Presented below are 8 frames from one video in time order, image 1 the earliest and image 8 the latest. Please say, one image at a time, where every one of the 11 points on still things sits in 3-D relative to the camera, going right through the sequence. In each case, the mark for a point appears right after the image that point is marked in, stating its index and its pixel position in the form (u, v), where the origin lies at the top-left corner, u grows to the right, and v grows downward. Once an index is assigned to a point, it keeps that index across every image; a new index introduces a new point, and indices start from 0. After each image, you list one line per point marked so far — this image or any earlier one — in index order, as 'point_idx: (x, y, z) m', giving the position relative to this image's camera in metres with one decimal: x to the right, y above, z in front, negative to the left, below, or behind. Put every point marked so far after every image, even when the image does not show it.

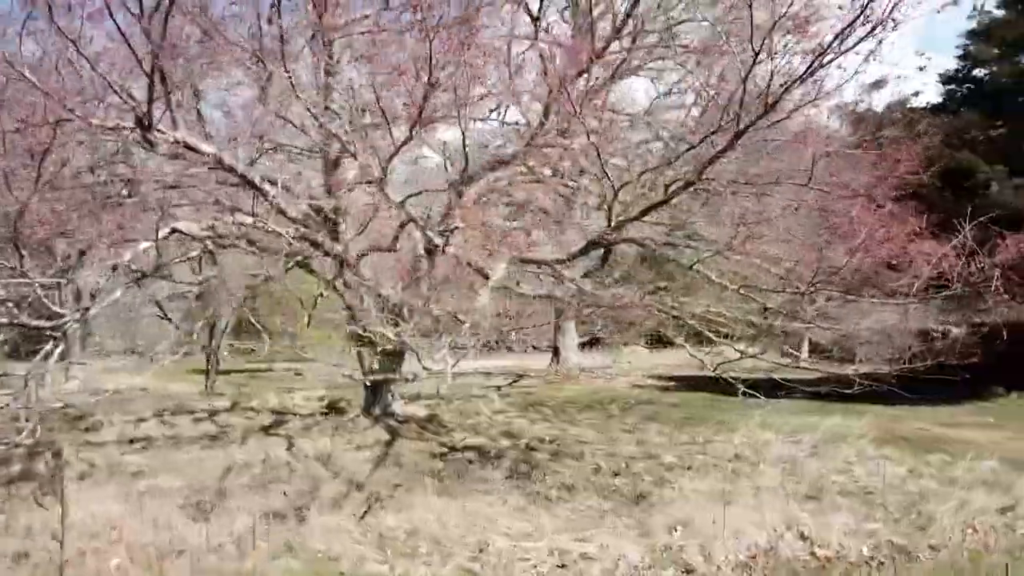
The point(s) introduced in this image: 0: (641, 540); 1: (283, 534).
0: (+0.6, -1.2, +3.8) m
1: (-1.1, -1.2, +3.9) m
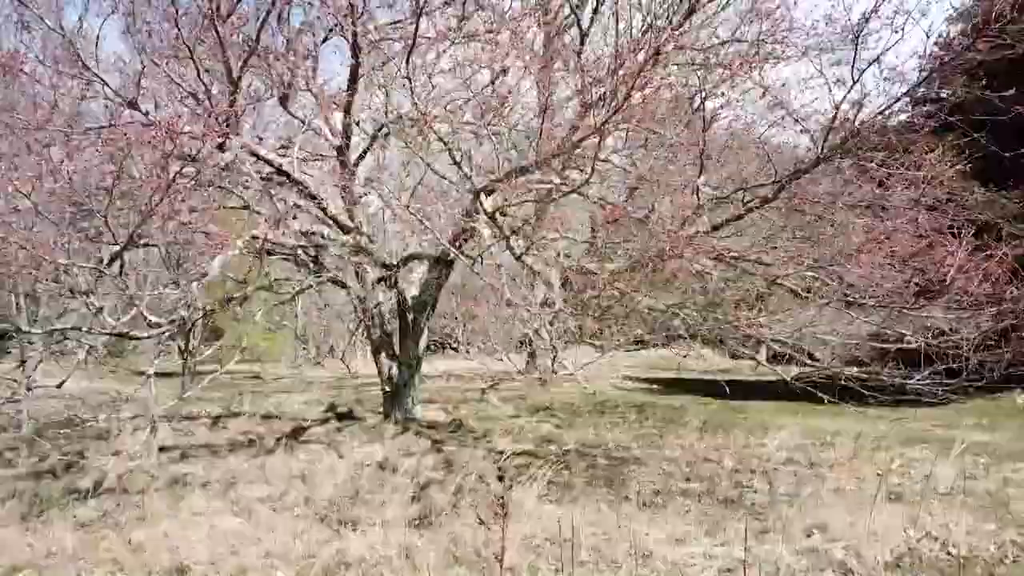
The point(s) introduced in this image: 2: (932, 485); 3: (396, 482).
0: (+1.4, -1.3, +4.0) m
1: (-0.4, -1.3, +4.0) m
2: (+2.9, -1.4, +5.6) m
3: (-0.8, -1.4, +5.9) m
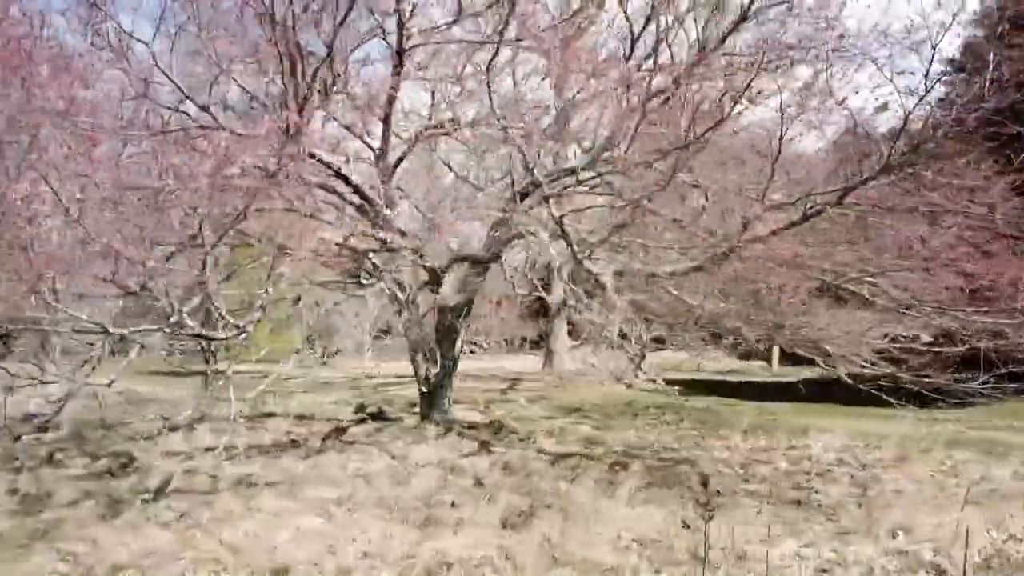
0: (+1.8, -1.3, +4.1) m
1: (+0.1, -1.3, +4.1) m
2: (+3.3, -1.4, +5.7) m
3: (-0.4, -1.4, +5.9) m
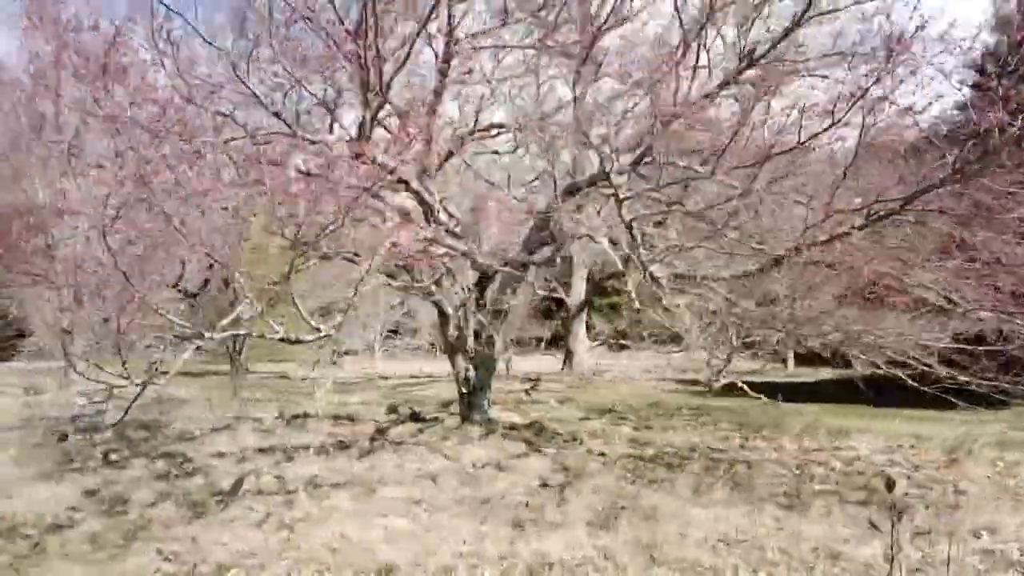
0: (+2.3, -1.3, +4.2) m
1: (+0.6, -1.3, +4.2) m
2: (+3.8, -1.4, +5.8) m
3: (+0.1, -1.4, +6.0) m
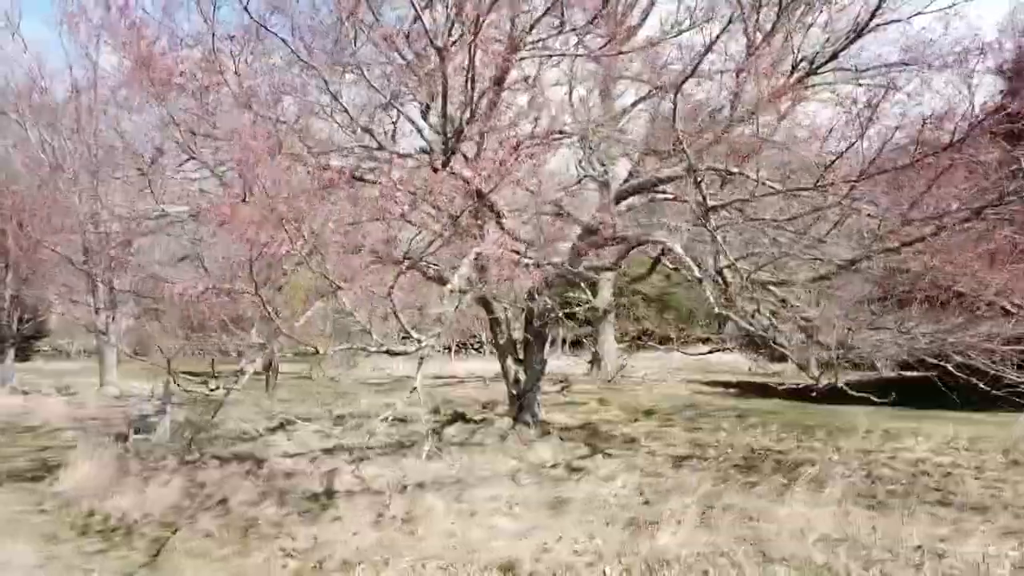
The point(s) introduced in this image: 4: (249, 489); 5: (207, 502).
0: (+2.9, -1.4, +4.4) m
1: (+1.2, -1.4, +4.4) m
2: (+4.4, -1.5, +6.0) m
3: (+0.7, -1.5, +6.2) m
4: (-2.0, -1.5, +6.1) m
5: (-2.1, -1.5, +5.8) m
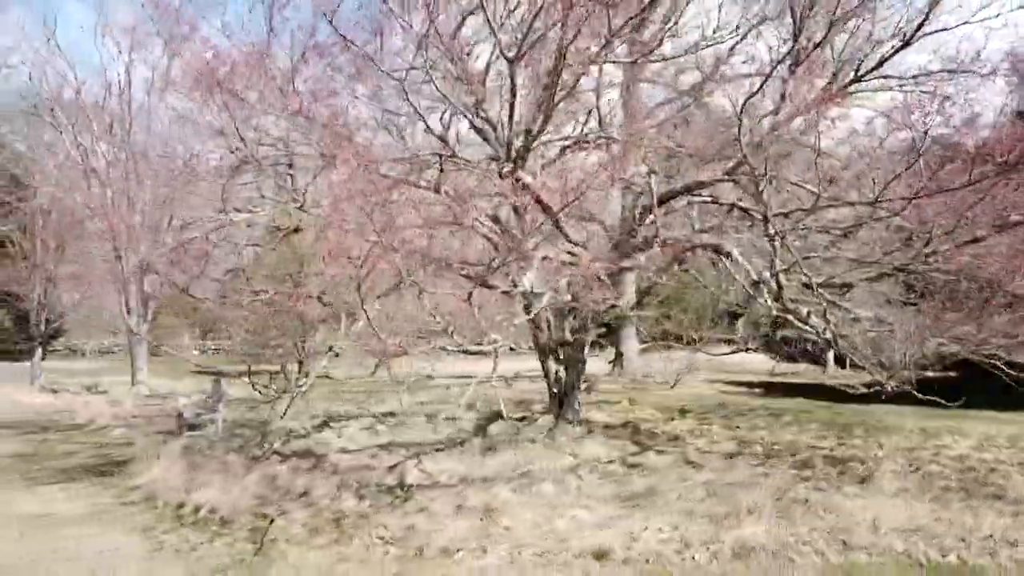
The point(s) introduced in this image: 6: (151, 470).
0: (+3.4, -1.4, +4.6) m
1: (+1.7, -1.4, +4.6) m
2: (+4.9, -1.5, +6.2) m
3: (+1.2, -1.5, +6.4) m
4: (-1.5, -1.5, +6.4) m
5: (-1.6, -1.5, +6.0) m
6: (-3.2, -1.6, +7.4) m
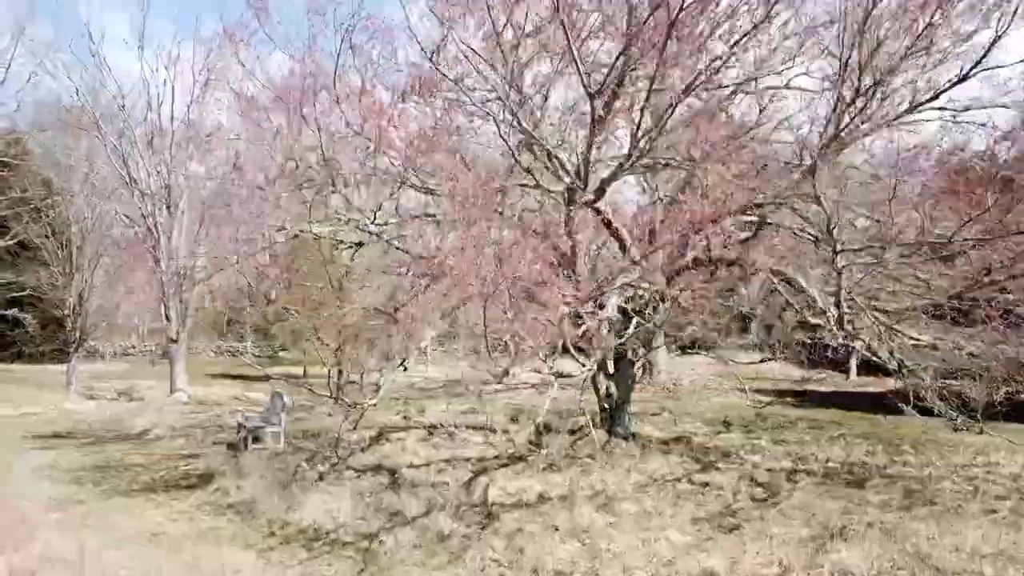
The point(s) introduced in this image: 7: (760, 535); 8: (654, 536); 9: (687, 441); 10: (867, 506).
0: (+4.0, -1.6, +4.9) m
1: (+2.3, -1.6, +4.9) m
2: (+5.6, -1.7, +6.5) m
3: (+1.9, -1.7, +6.7) m
4: (-0.8, -1.7, +6.7) m
5: (-1.0, -1.7, +6.3) m
6: (-2.6, -1.9, +7.7) m
7: (+1.7, -1.6, +5.5) m
8: (+1.0, -1.7, +5.5) m
9: (+2.2, -1.9, +10.2) m
10: (+2.8, -1.7, +6.4) m
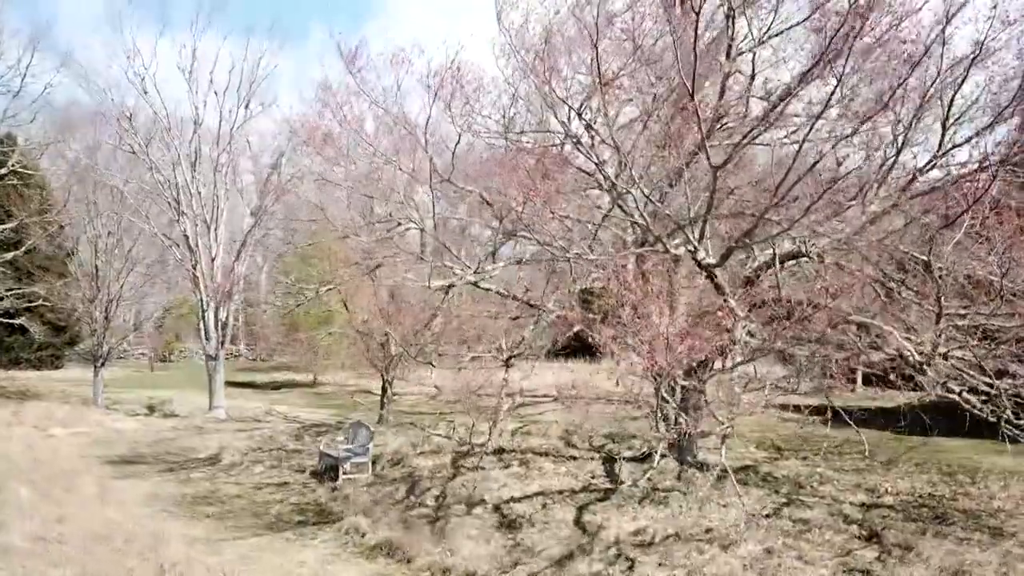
0: (+5.3, -2.2, +5.7) m
1: (+3.5, -2.1, +5.6) m
2: (+6.7, -2.3, +7.3) m
3: (+3.0, -2.3, +7.4) m
4: (+0.4, -2.3, +7.3) m
5: (+0.2, -2.3, +6.9) m
6: (-1.5, -2.4, +8.2) m
7: (+2.9, -2.2, +6.1) m
8: (+2.2, -2.2, +6.2) m
9: (+3.2, -2.4, +10.9) m
10: (+3.9, -2.2, +7.1) m
